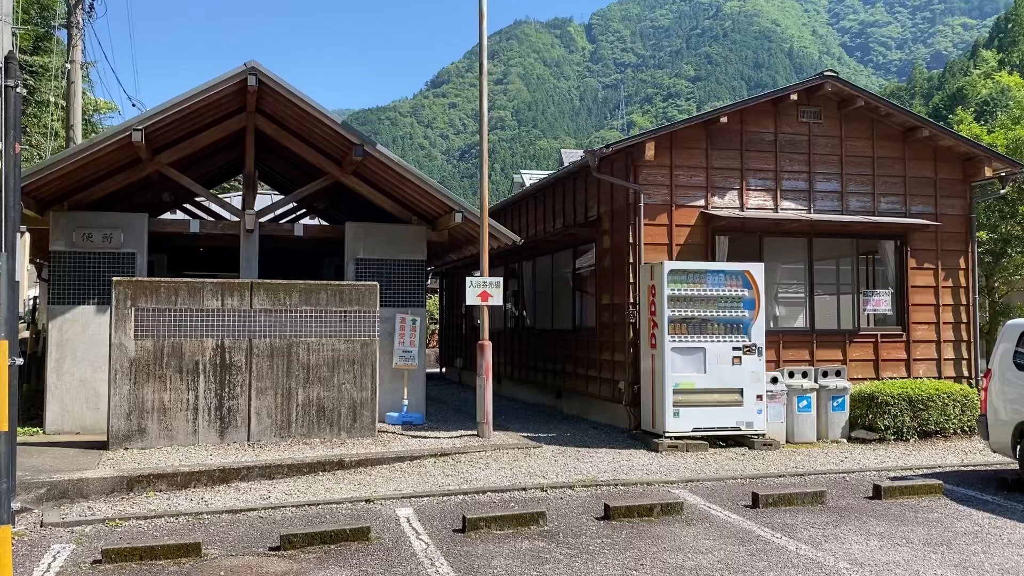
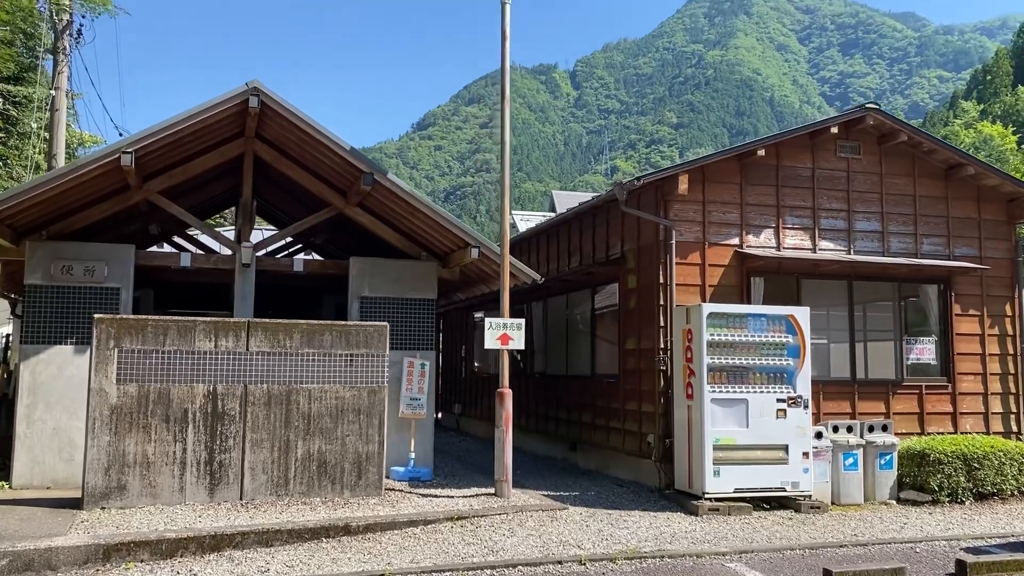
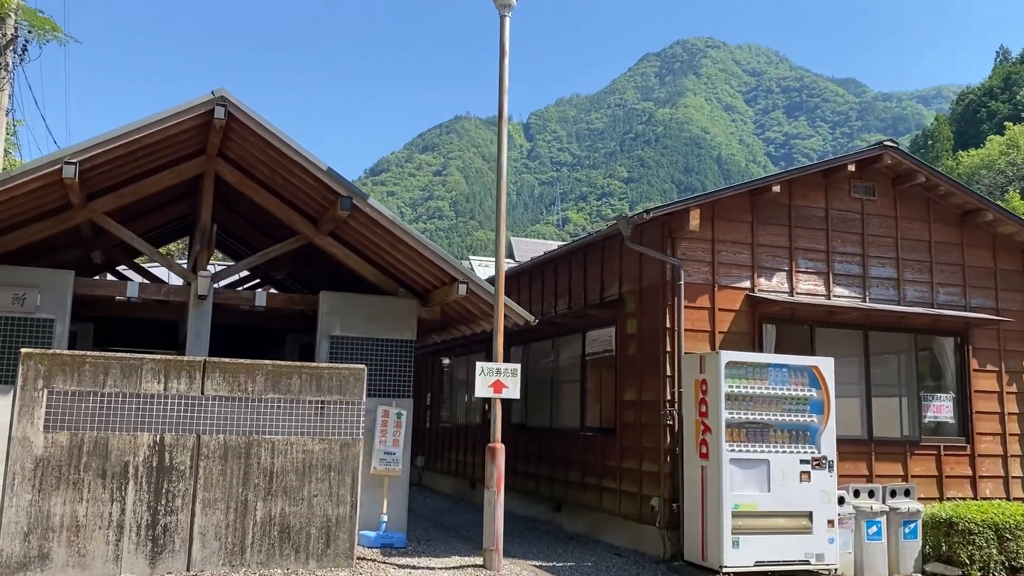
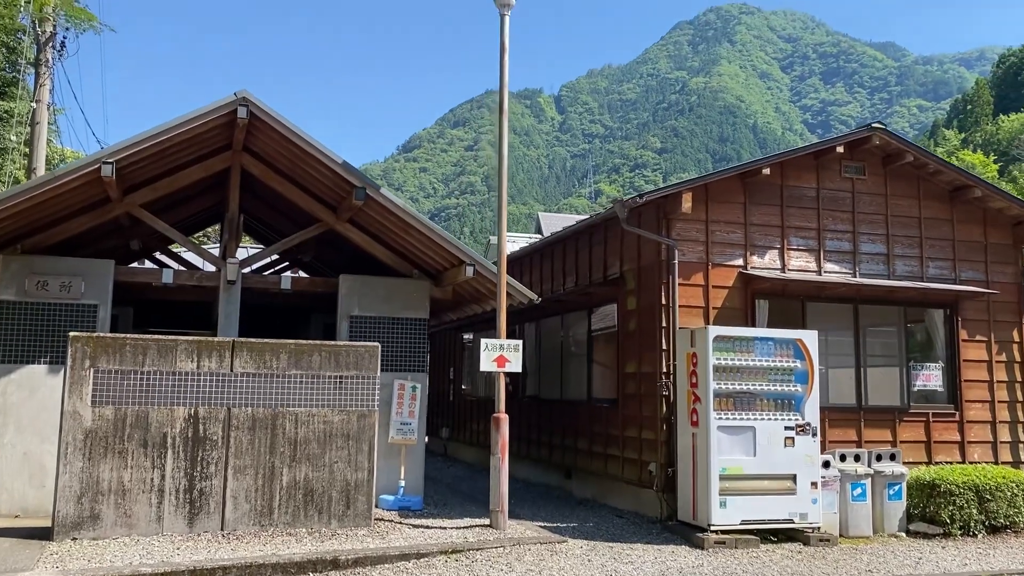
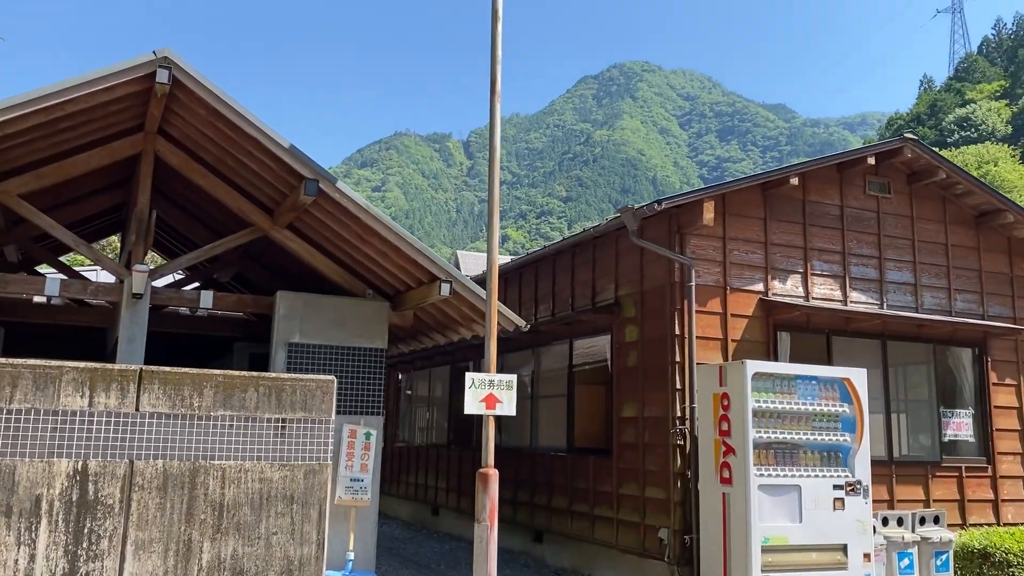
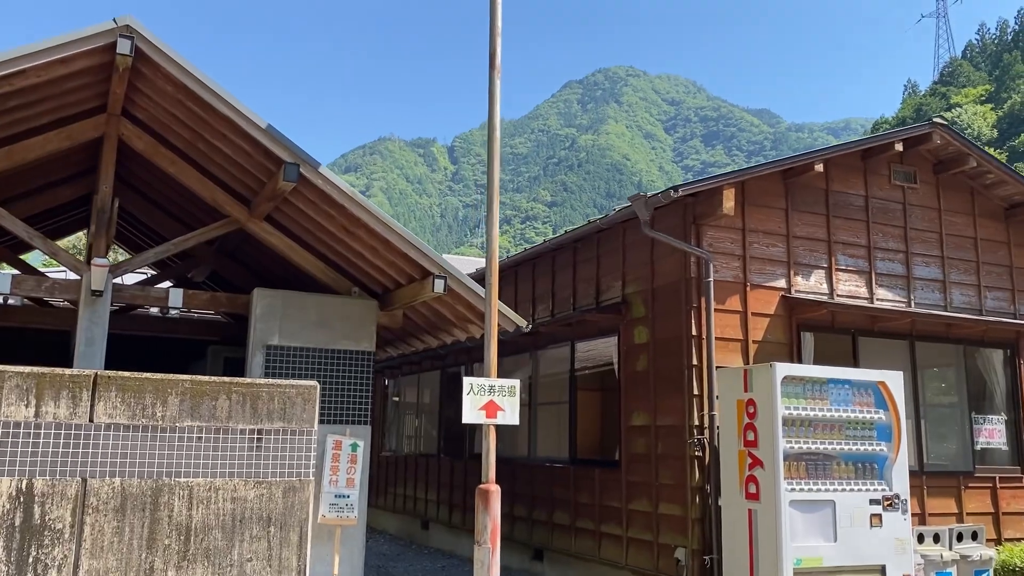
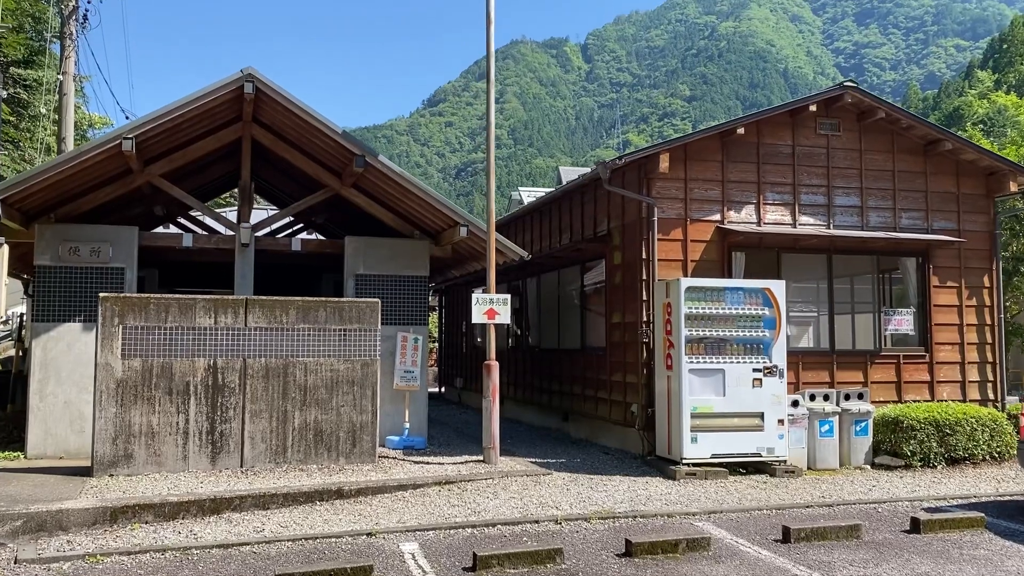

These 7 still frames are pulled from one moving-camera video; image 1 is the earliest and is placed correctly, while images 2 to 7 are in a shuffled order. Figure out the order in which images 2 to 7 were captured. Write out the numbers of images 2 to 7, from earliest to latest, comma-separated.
7, 2, 4, 3, 5, 6
